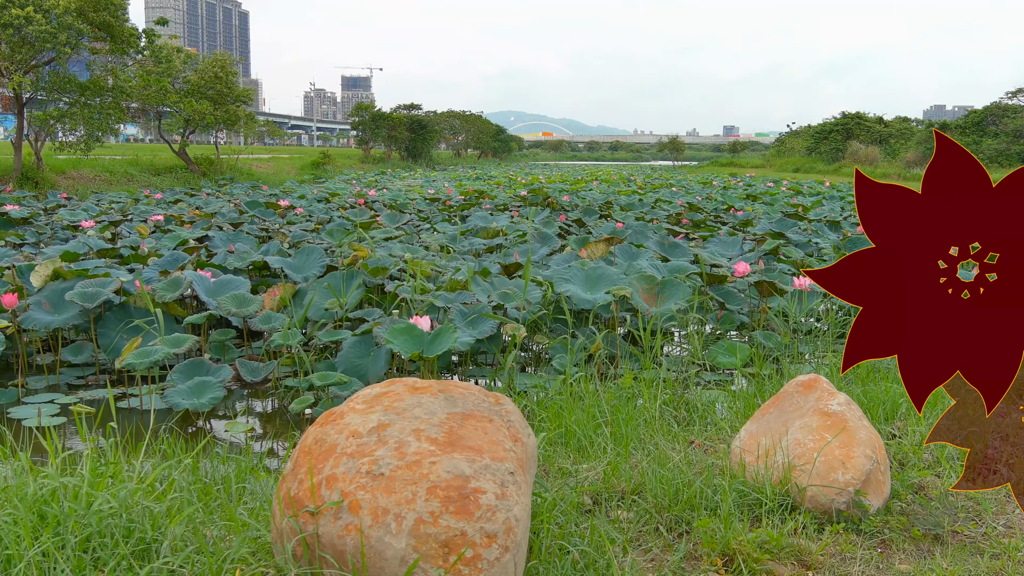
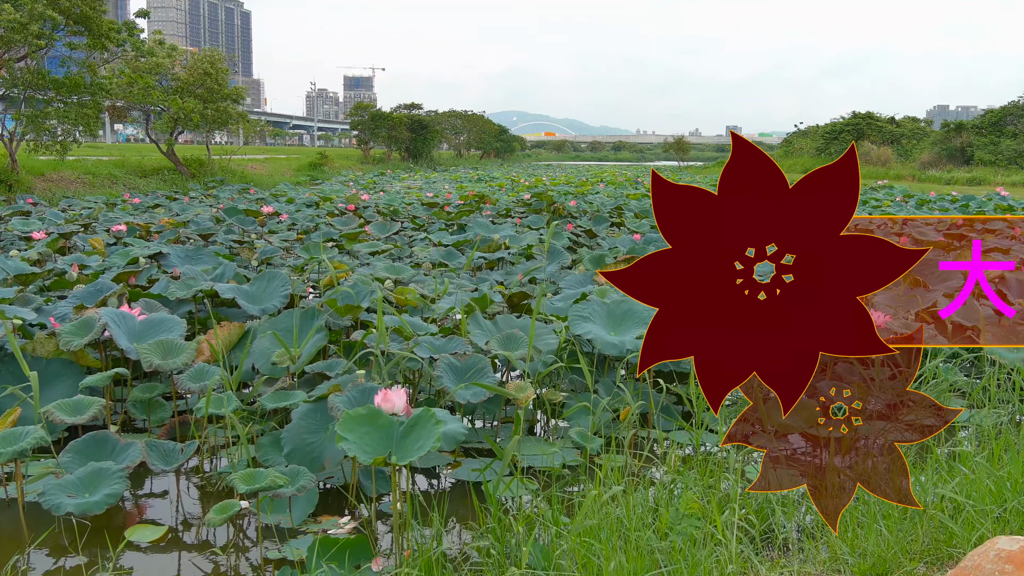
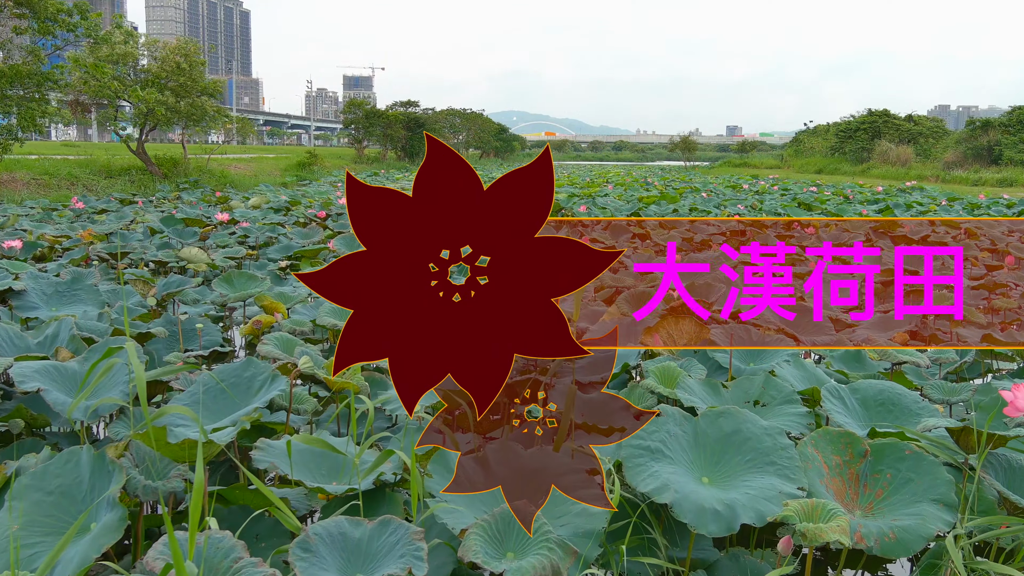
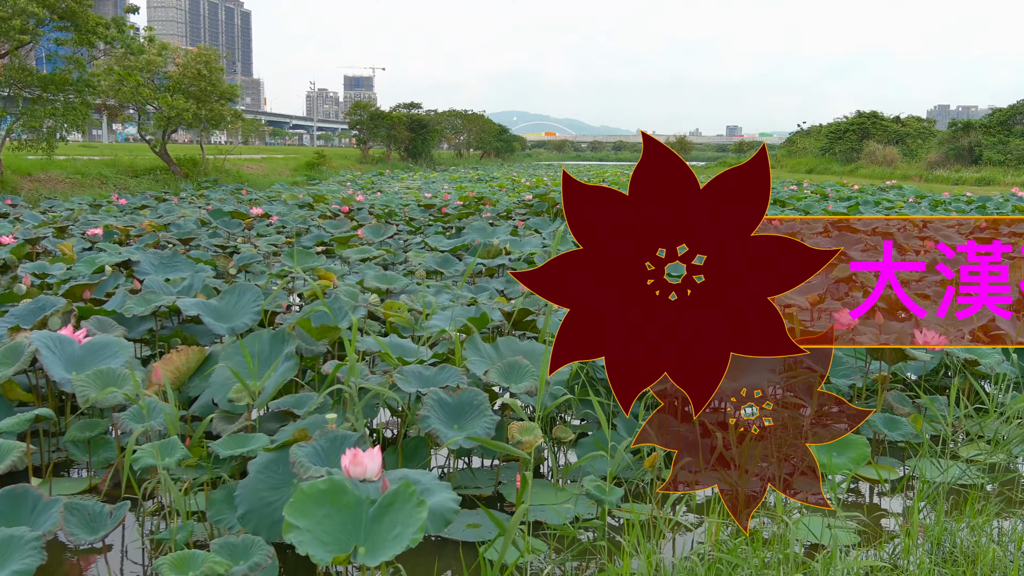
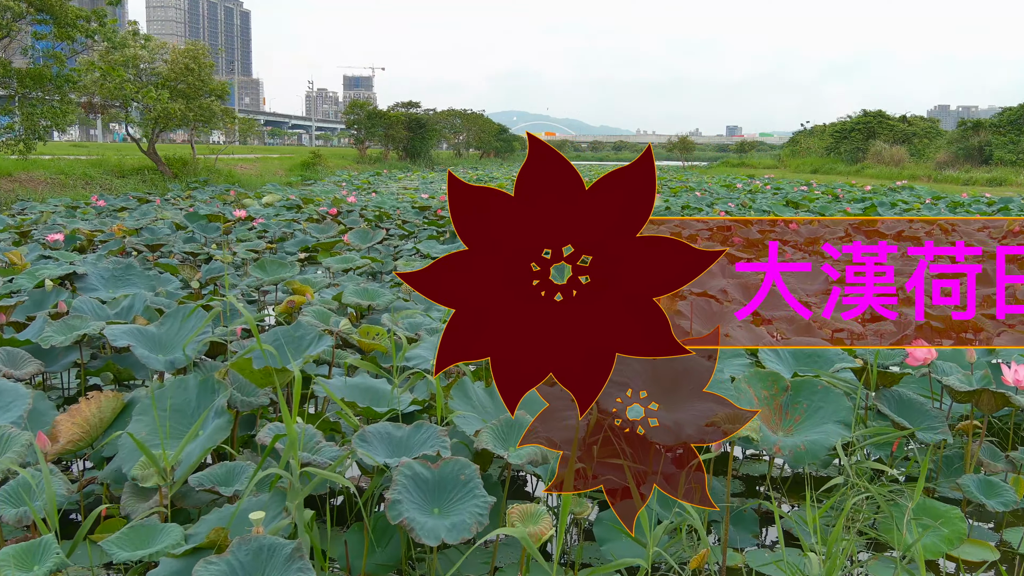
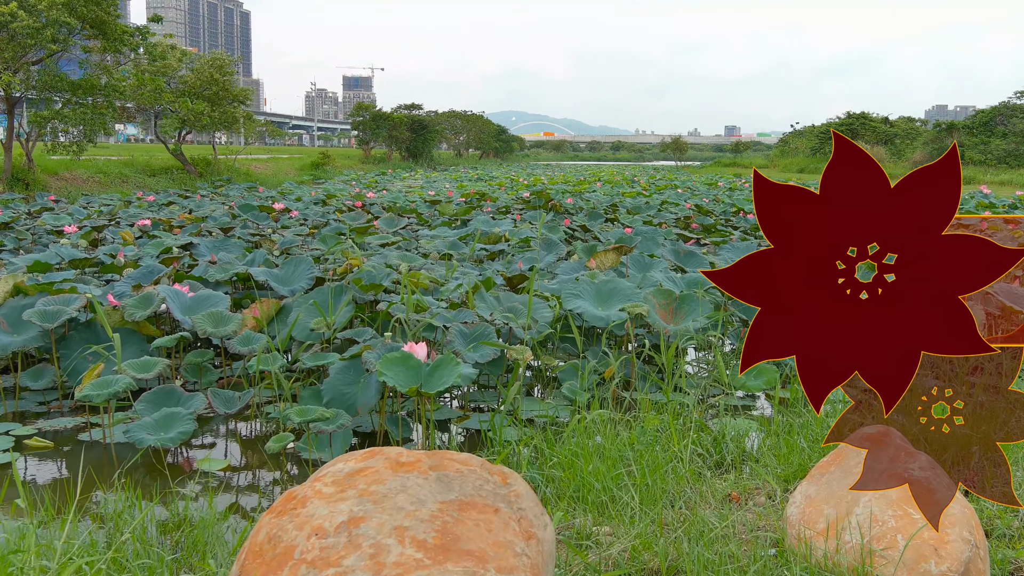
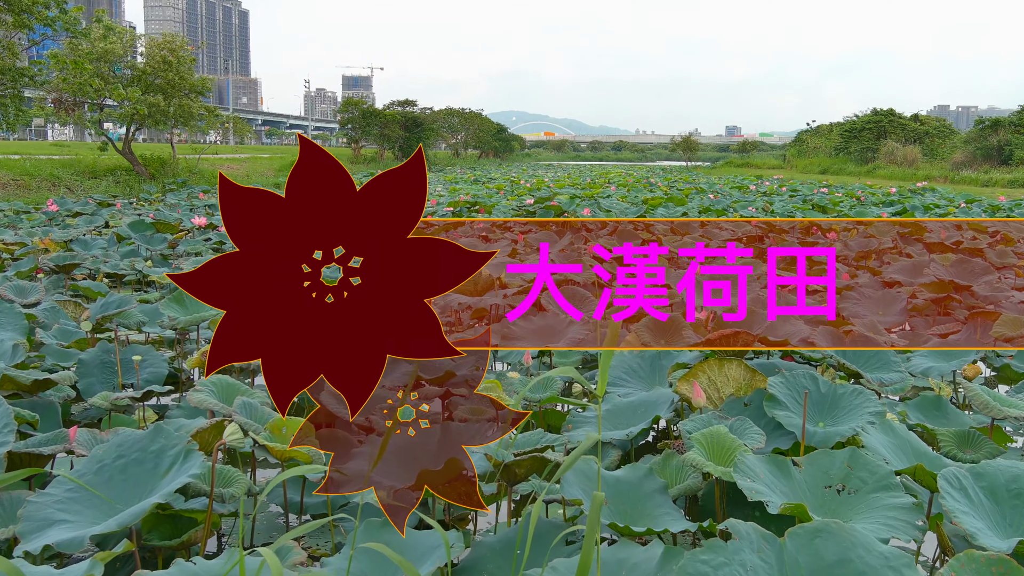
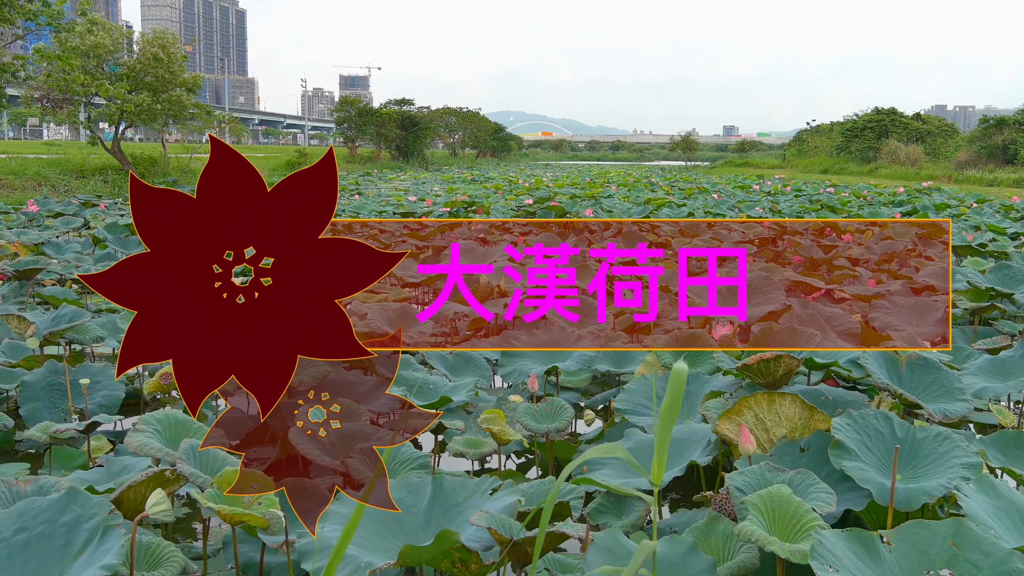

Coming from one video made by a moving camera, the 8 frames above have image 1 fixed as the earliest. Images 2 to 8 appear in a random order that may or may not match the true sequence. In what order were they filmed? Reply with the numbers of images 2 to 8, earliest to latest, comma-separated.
6, 2, 4, 5, 3, 7, 8
